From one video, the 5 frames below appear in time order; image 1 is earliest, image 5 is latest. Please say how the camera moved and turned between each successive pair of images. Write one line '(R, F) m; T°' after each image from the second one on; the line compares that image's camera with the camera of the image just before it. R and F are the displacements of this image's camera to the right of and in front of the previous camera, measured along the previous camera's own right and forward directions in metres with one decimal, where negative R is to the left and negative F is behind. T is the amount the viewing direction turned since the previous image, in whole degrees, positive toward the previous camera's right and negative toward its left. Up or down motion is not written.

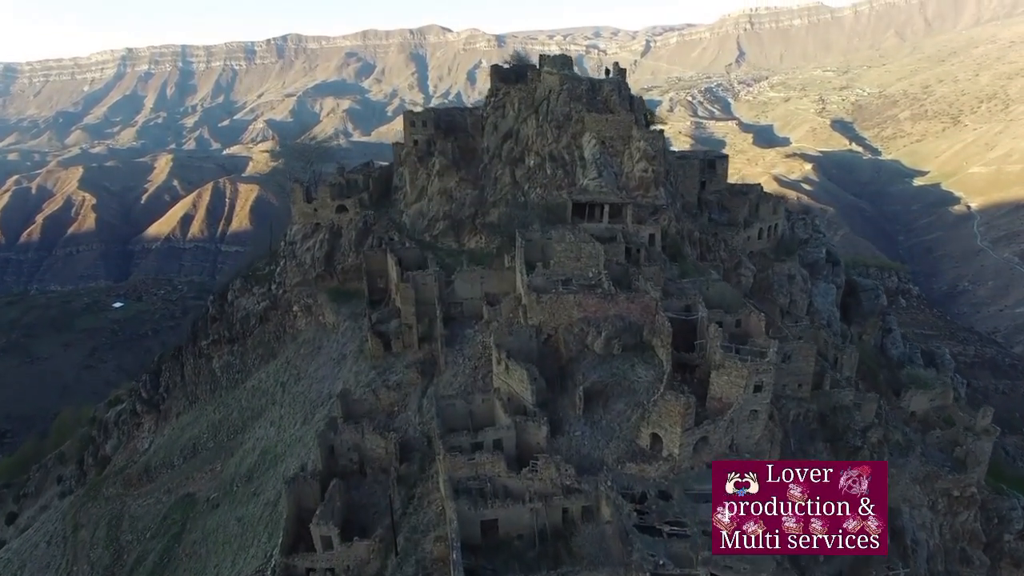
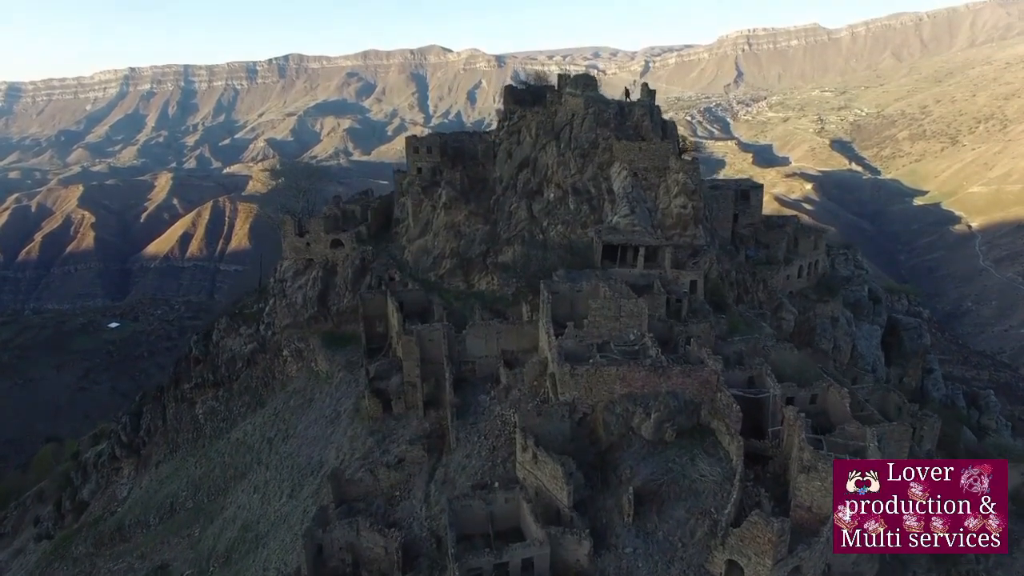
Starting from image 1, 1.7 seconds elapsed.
(-0.8, +3.9) m; 0°
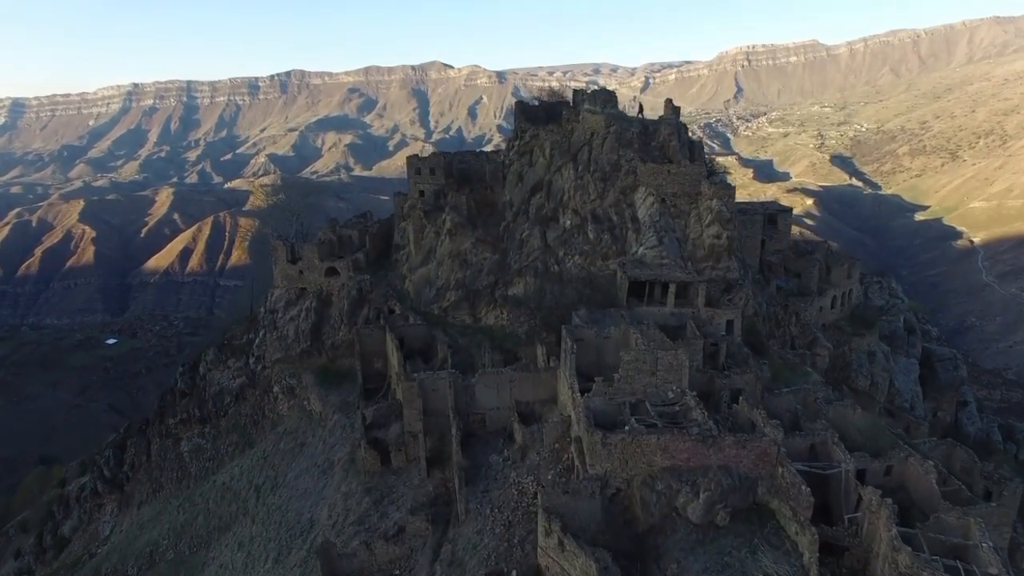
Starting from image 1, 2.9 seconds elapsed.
(-0.5, +2.7) m; 0°
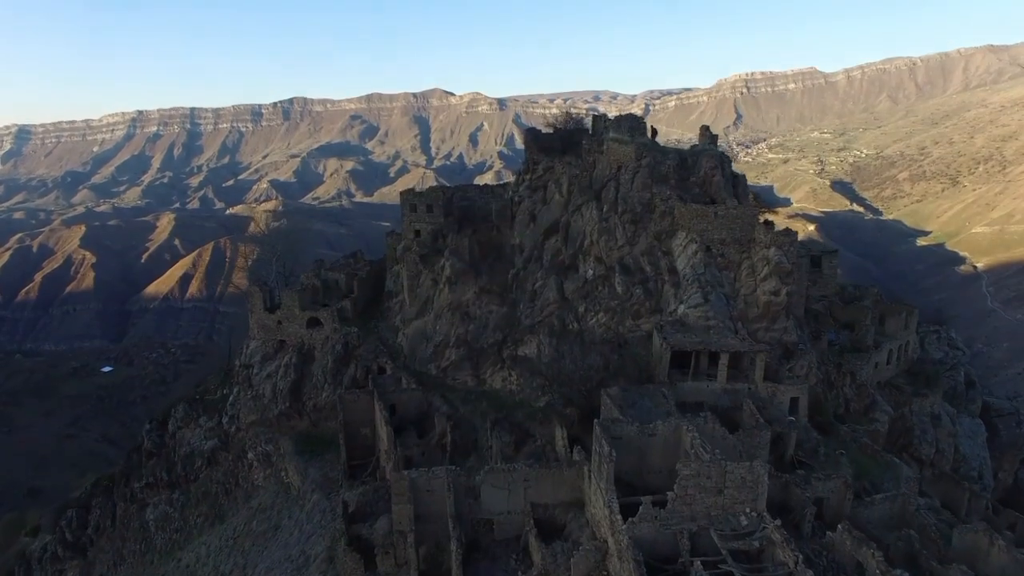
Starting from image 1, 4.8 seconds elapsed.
(-0.4, +4.1) m; 0°
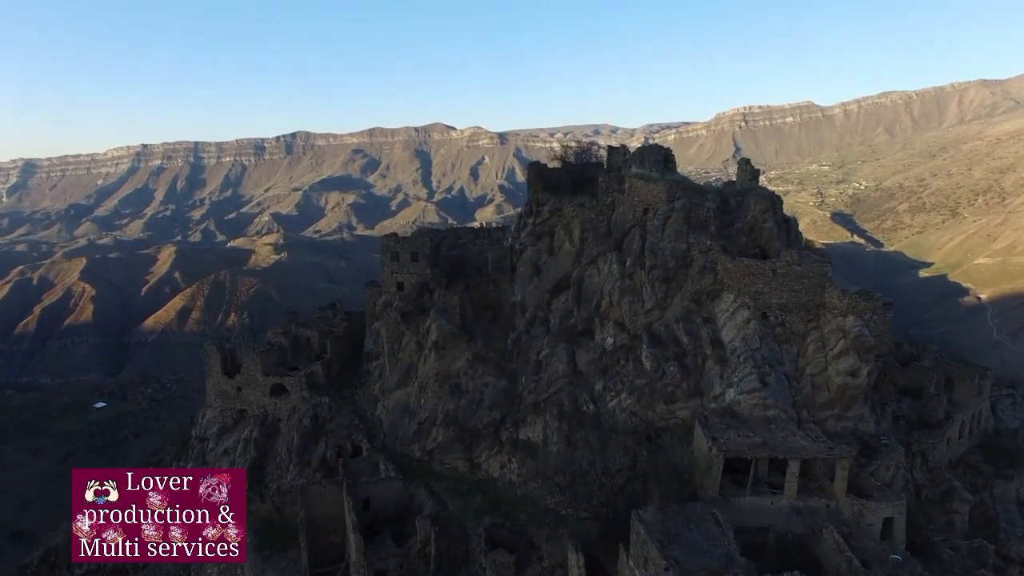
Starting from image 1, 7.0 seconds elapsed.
(0.0, +4.2) m; 0°
